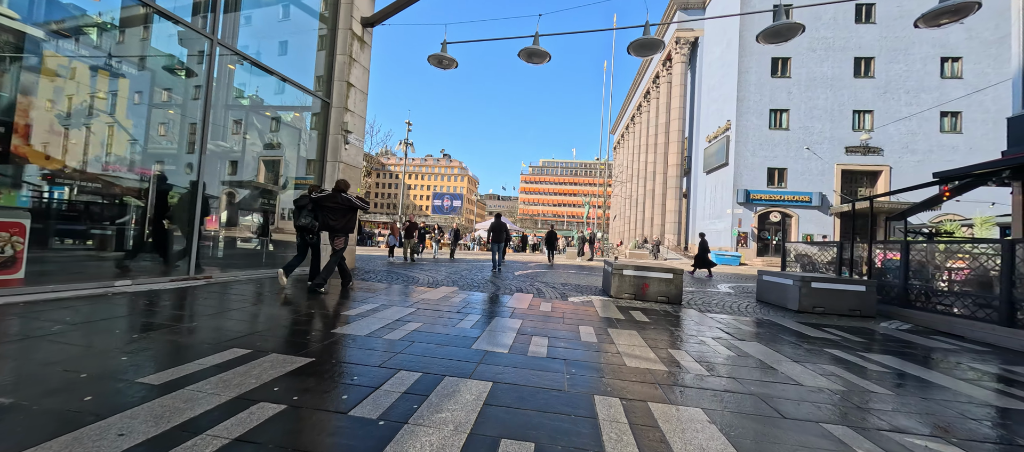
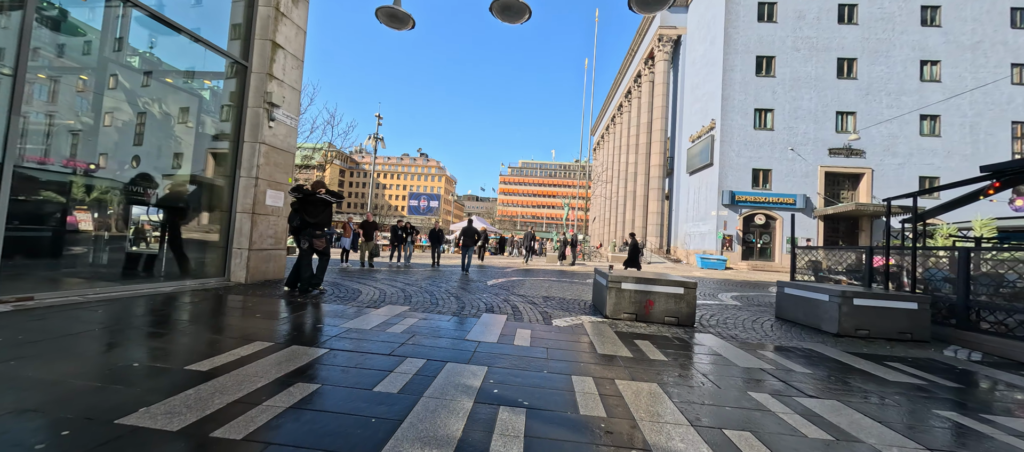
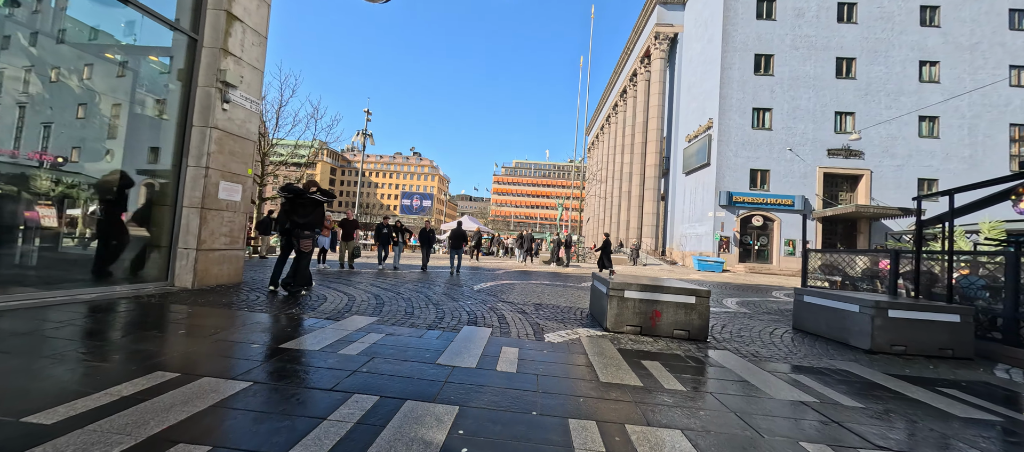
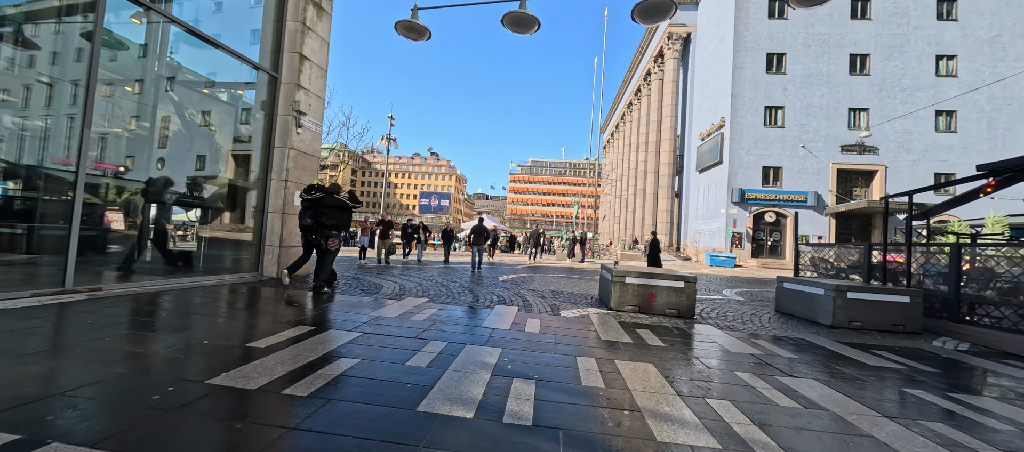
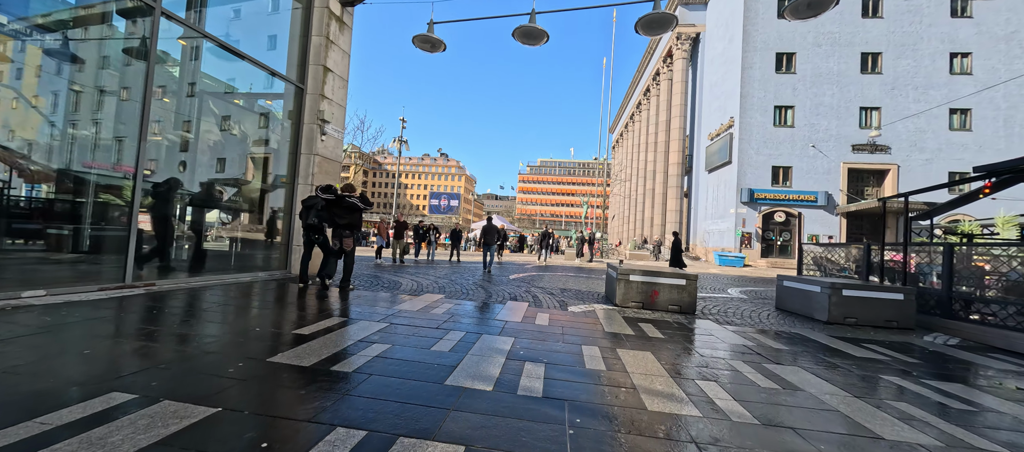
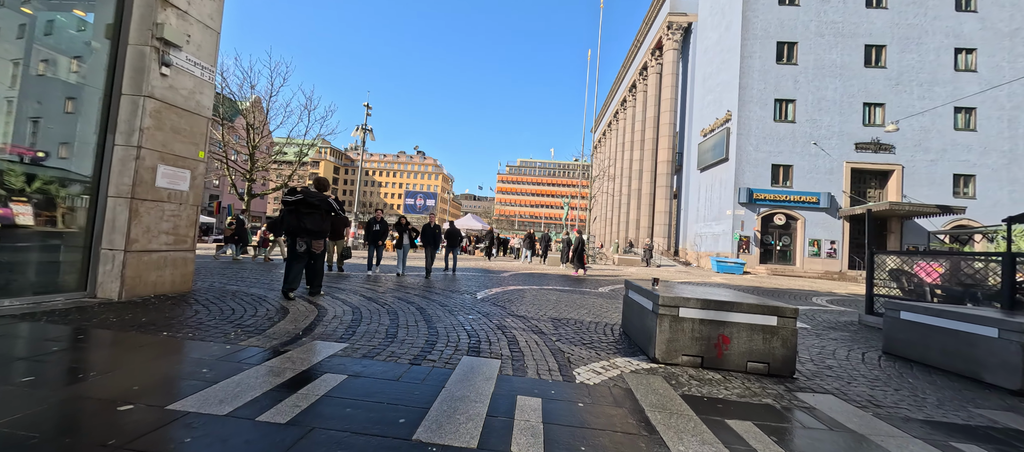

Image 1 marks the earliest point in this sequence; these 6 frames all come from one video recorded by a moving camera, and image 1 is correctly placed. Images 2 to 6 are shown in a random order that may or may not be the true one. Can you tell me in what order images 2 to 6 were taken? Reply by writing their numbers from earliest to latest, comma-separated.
5, 4, 2, 3, 6
